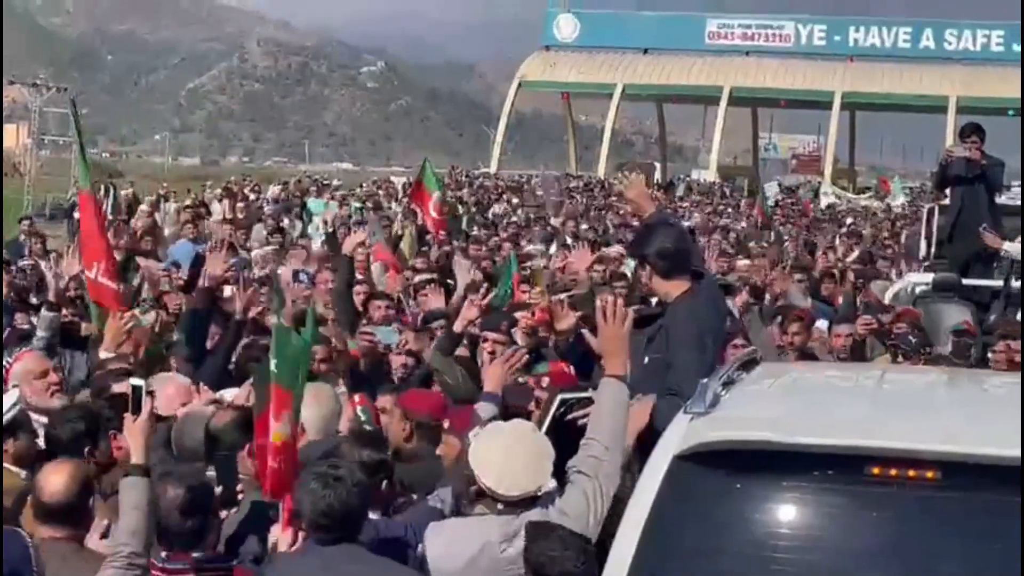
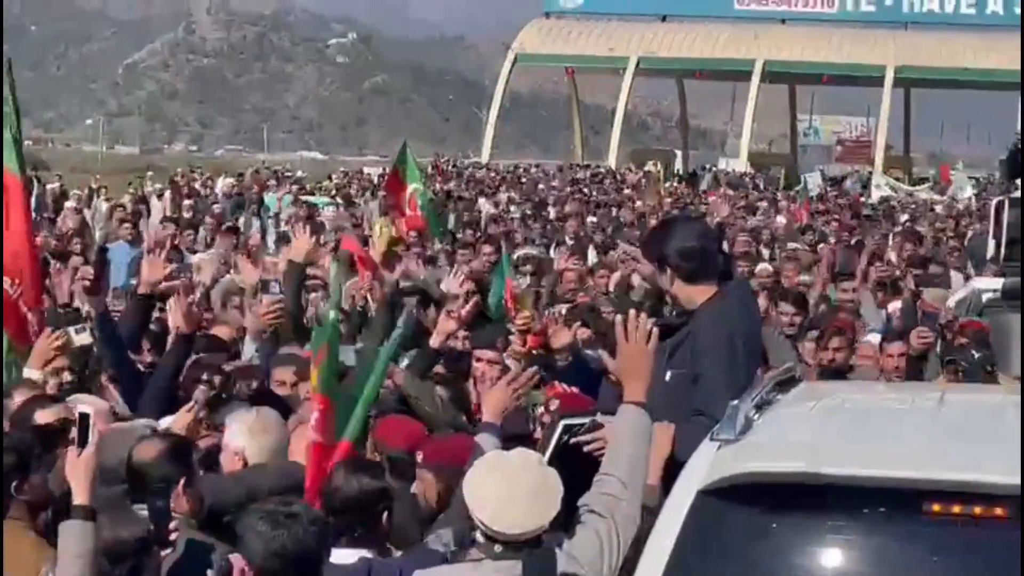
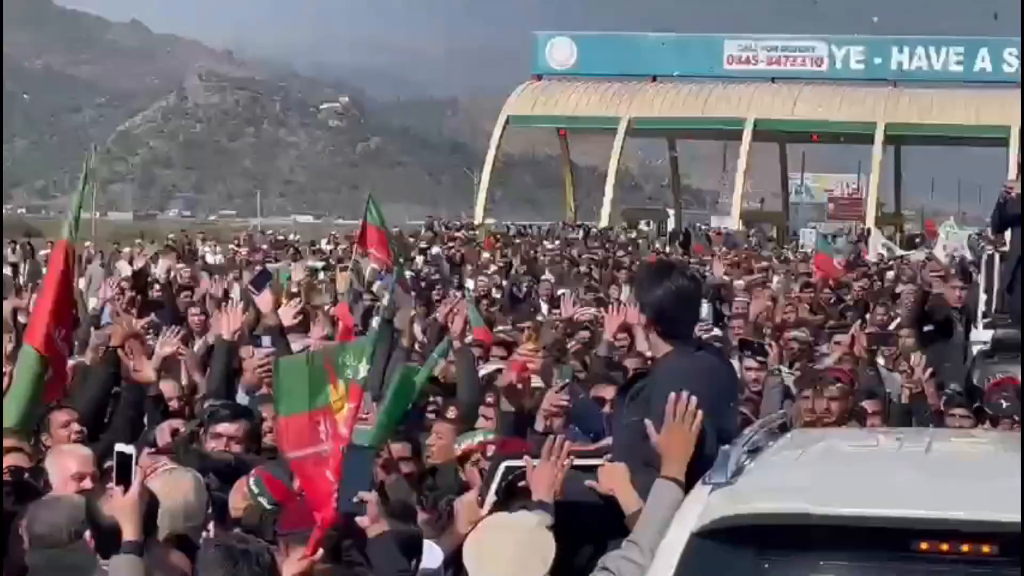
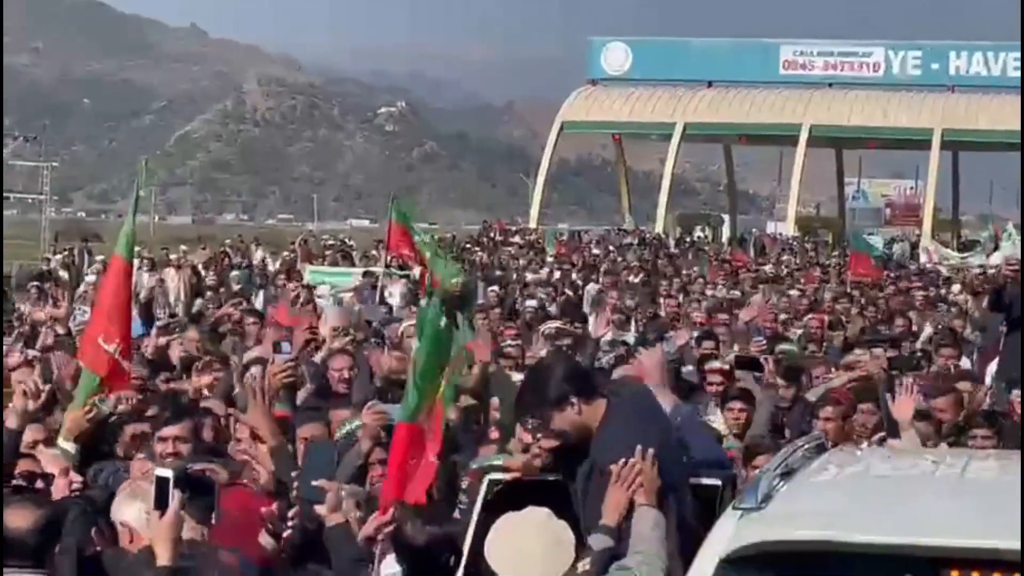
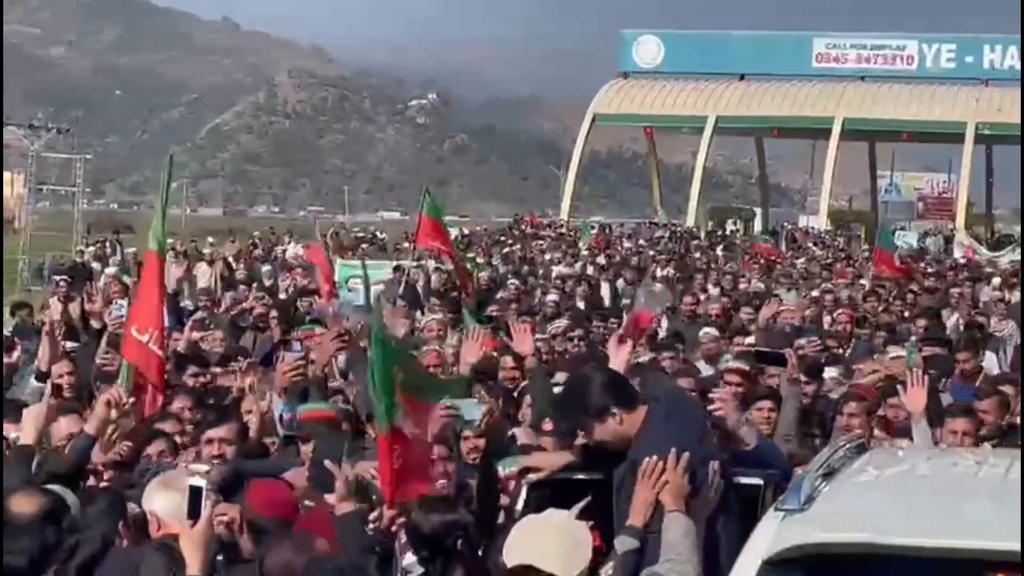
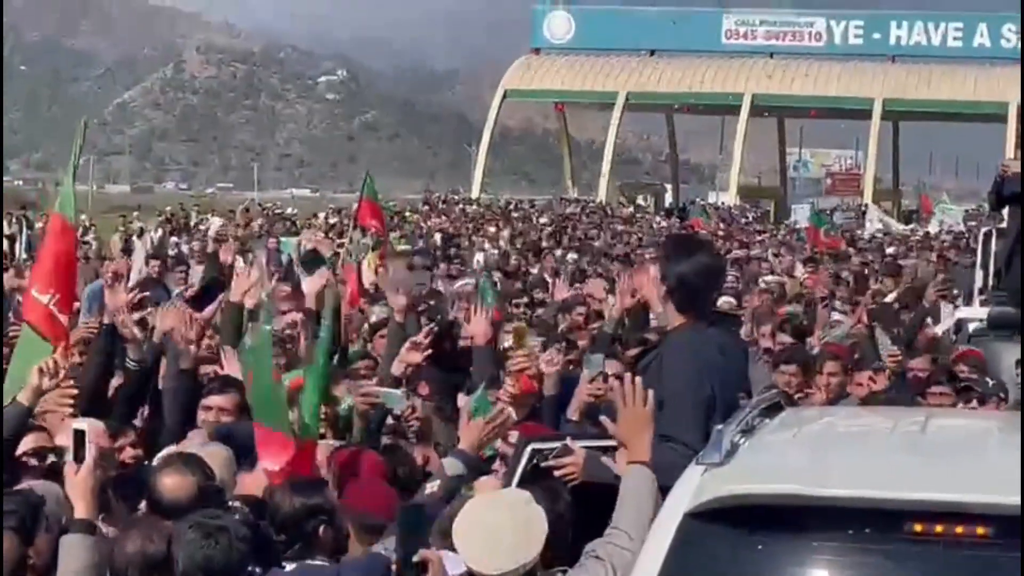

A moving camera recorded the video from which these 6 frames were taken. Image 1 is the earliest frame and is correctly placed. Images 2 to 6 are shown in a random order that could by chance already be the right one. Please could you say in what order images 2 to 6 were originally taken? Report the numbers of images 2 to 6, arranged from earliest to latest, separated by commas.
2, 6, 3, 4, 5
